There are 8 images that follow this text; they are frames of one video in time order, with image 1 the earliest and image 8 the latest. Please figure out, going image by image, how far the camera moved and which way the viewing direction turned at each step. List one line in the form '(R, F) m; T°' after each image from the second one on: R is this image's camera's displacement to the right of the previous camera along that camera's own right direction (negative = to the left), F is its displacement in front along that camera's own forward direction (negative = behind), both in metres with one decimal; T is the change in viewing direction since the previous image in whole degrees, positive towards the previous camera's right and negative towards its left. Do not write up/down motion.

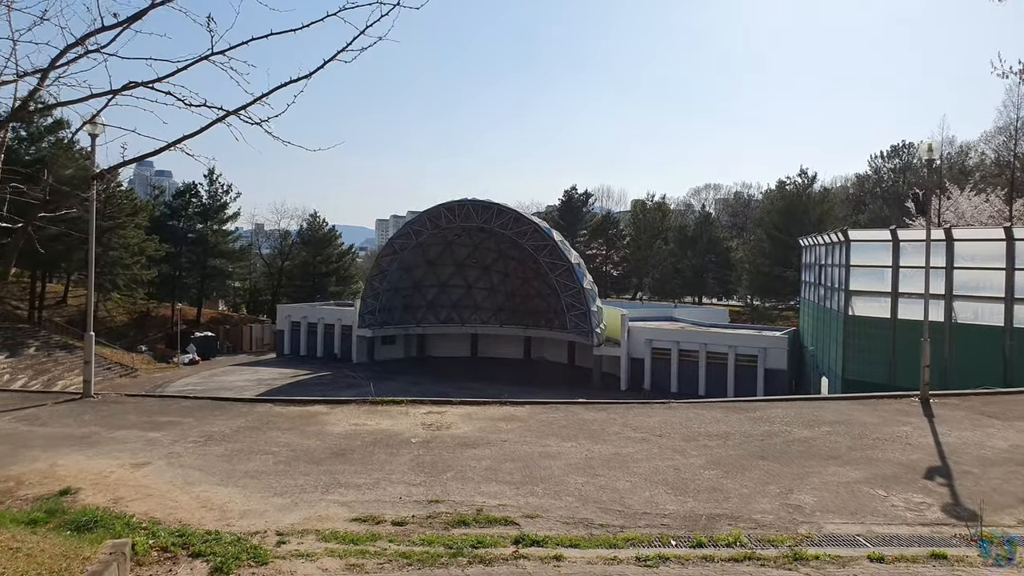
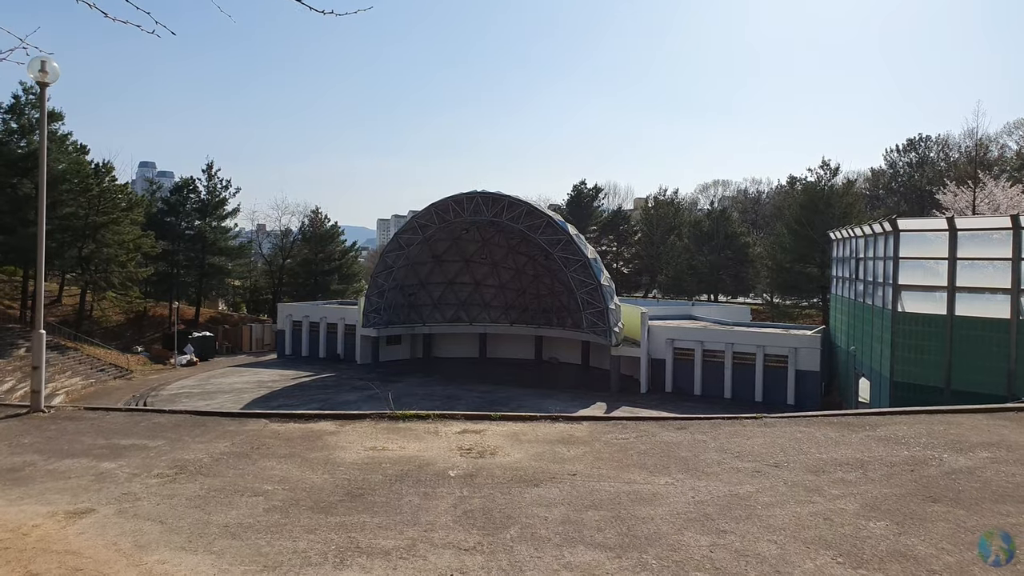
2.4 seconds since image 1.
(-0.7, +2.0) m; 0°
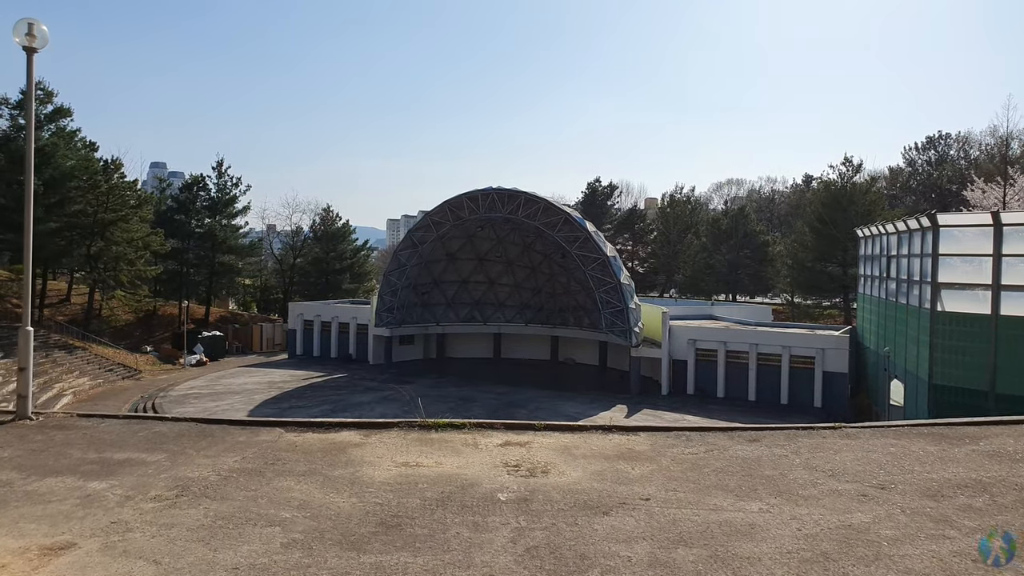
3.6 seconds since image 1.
(-0.5, +1.0) m; -1°
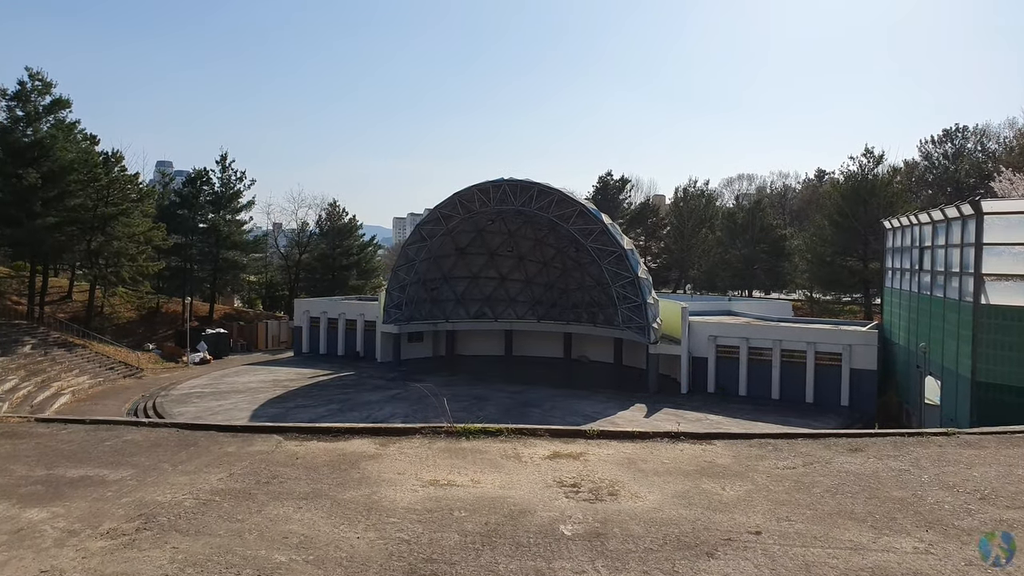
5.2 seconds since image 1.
(-0.4, +1.2) m; -1°
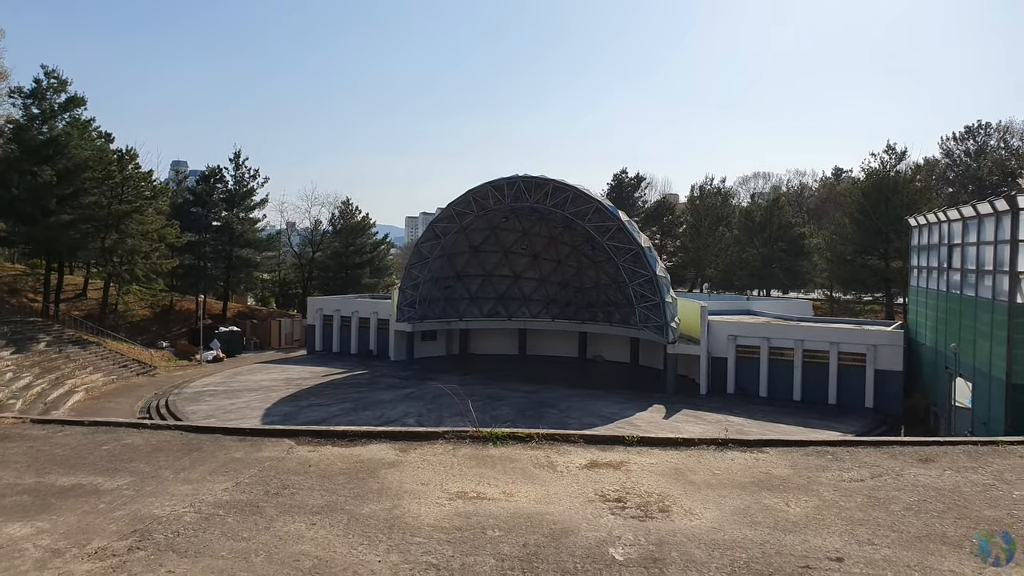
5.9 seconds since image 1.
(-0.2, +0.5) m; -1°
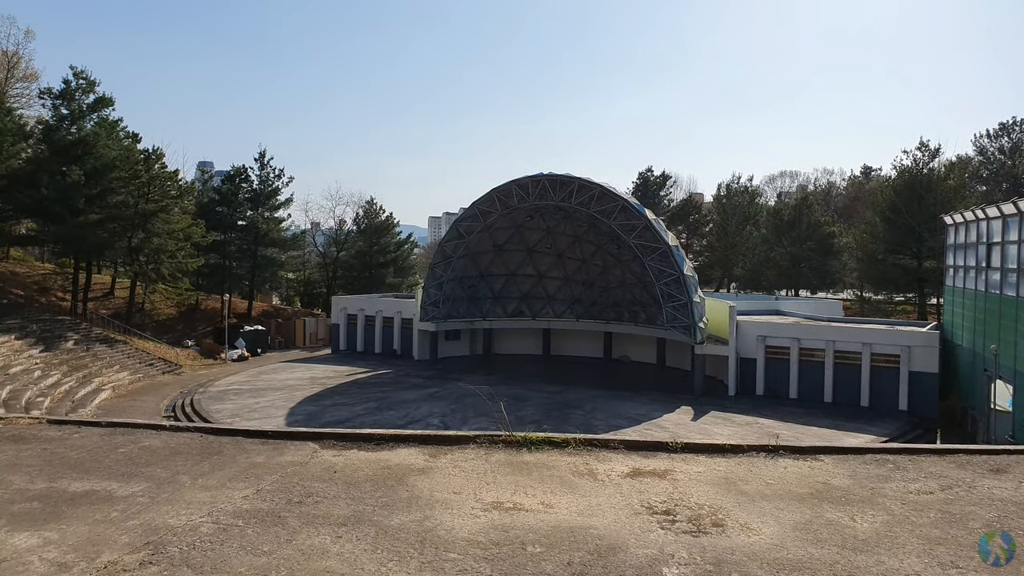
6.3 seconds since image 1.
(-0.1, +0.3) m; -2°
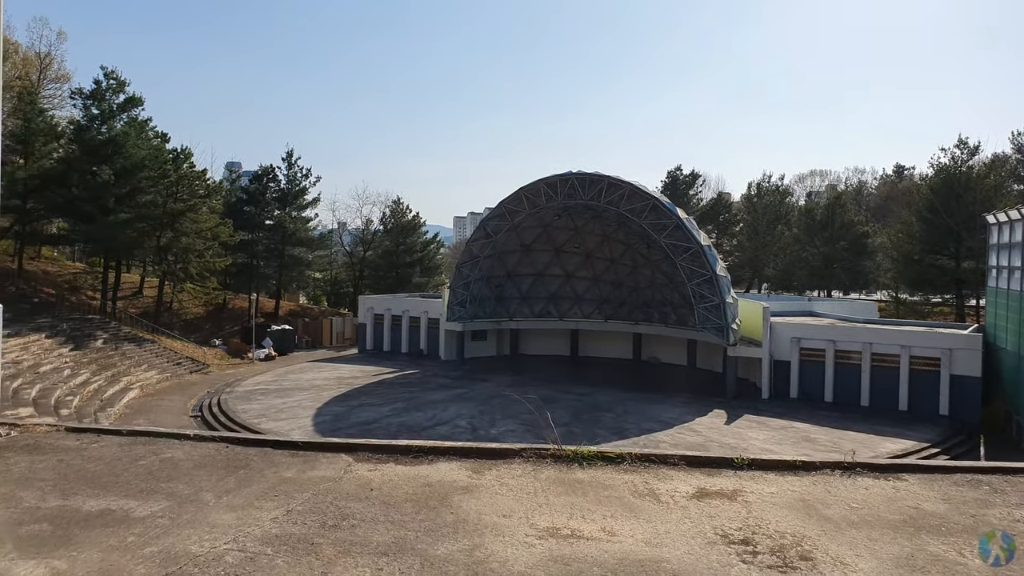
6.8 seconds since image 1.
(-0.2, +0.4) m; -2°
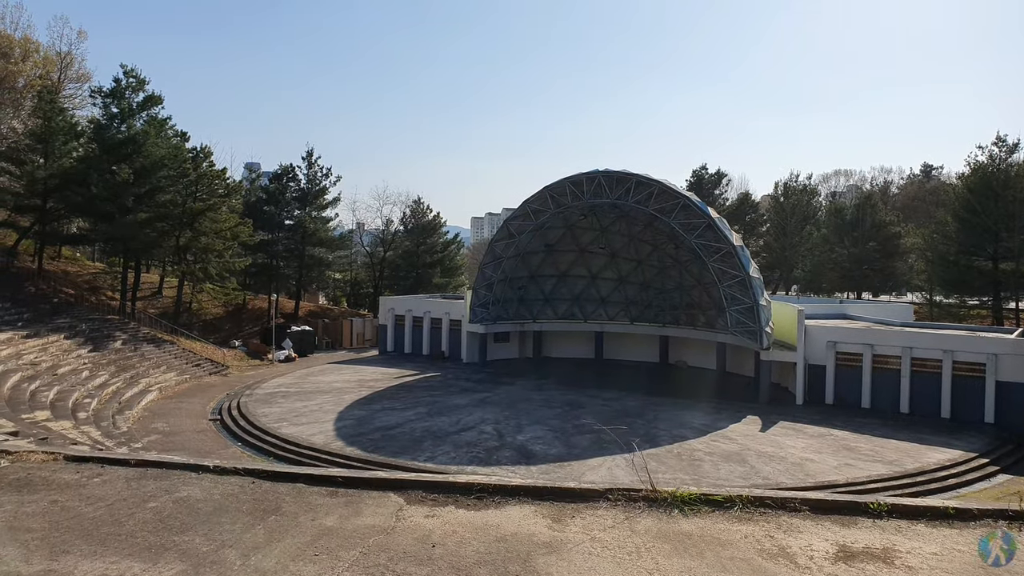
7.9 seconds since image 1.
(-0.4, +0.8) m; -1°
